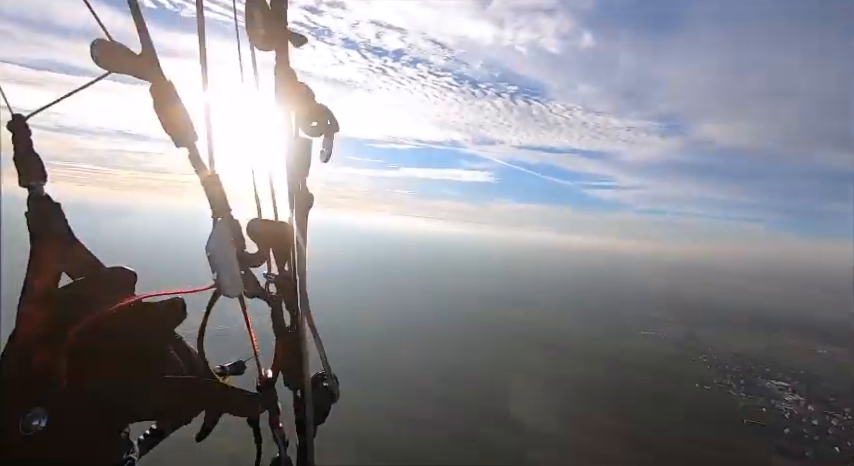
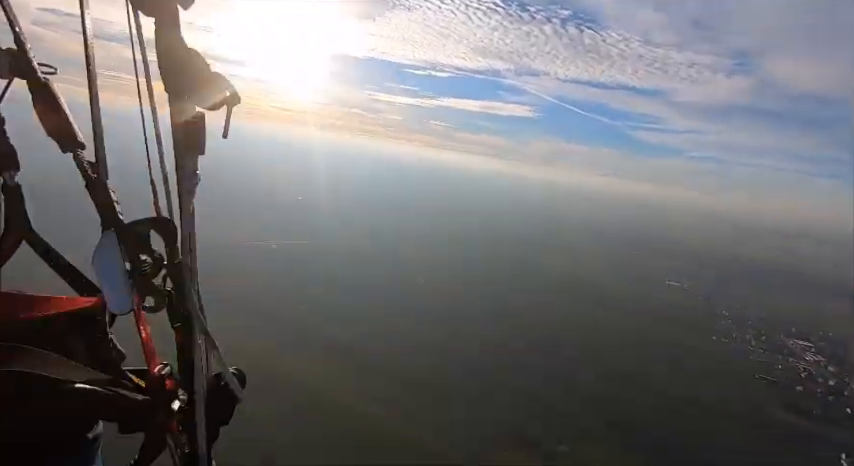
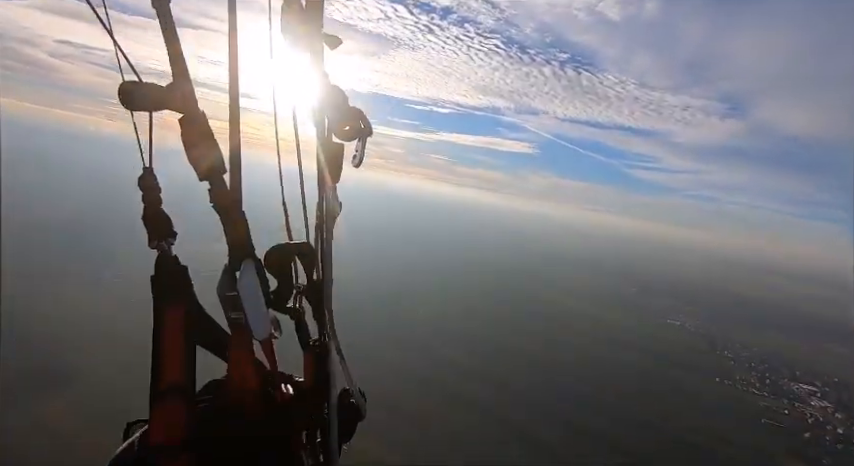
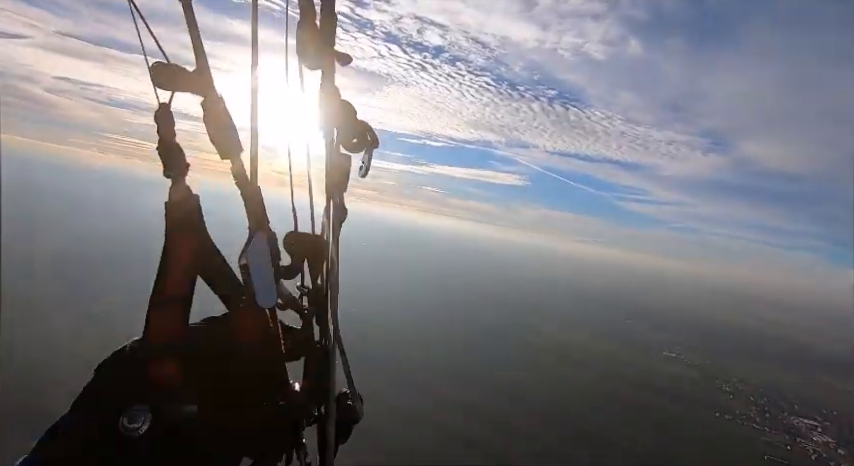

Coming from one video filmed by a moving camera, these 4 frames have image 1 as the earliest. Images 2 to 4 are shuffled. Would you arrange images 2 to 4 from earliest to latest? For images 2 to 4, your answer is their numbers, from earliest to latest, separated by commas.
4, 3, 2
